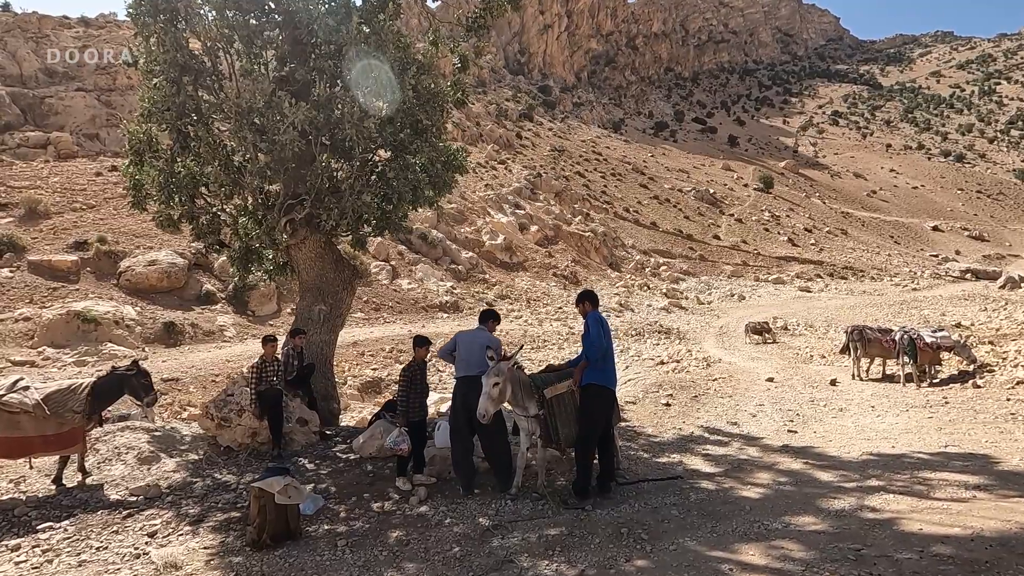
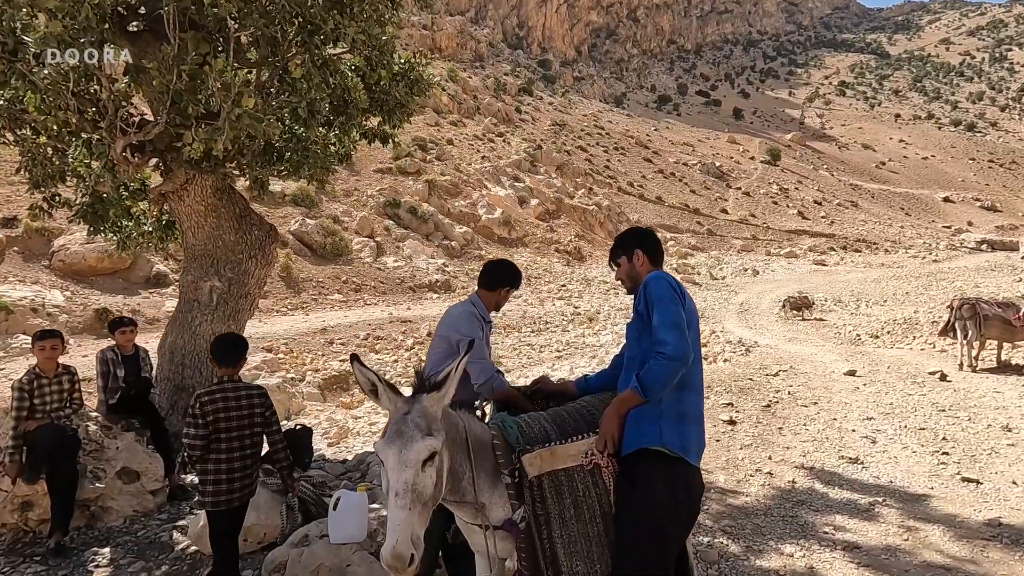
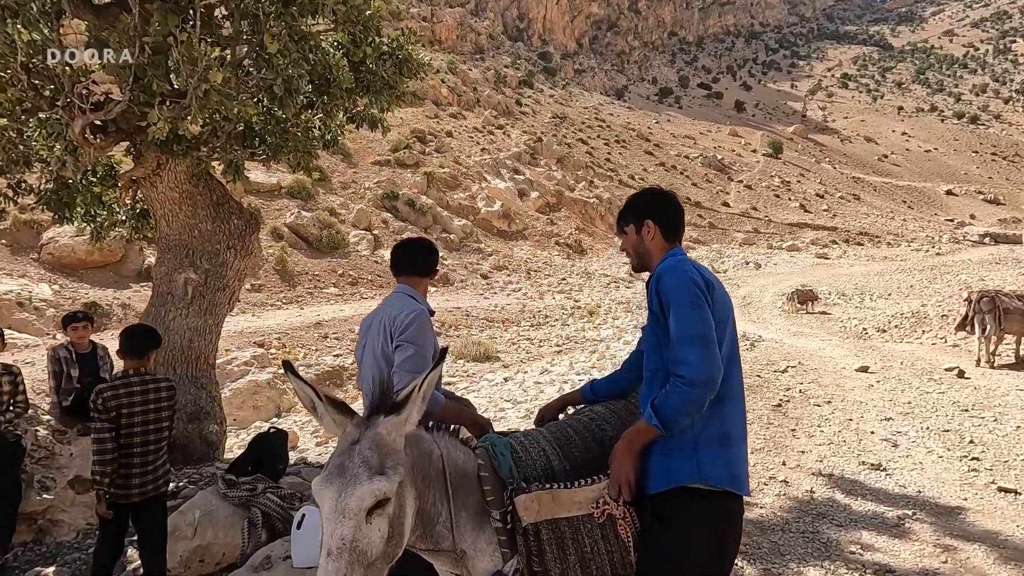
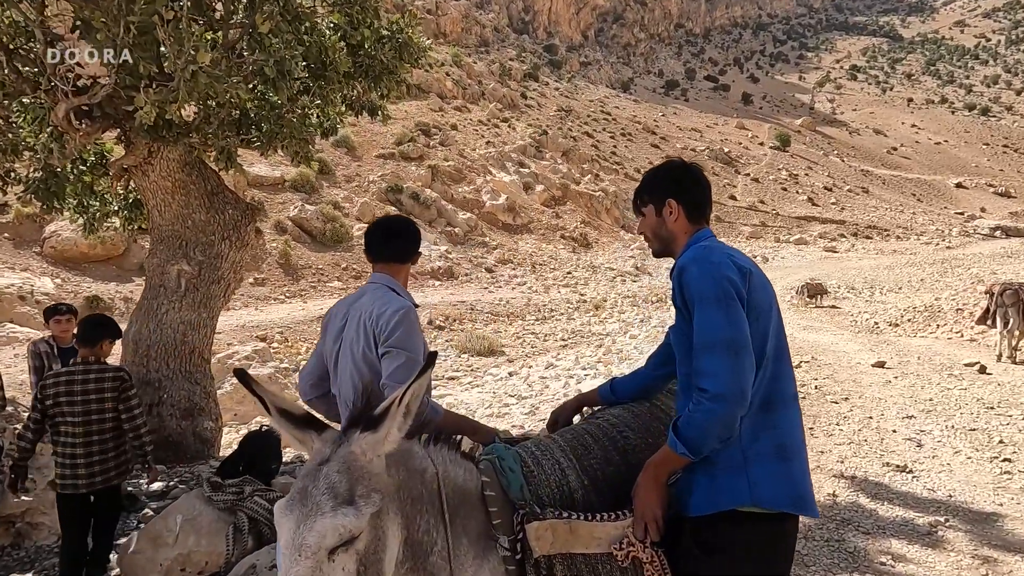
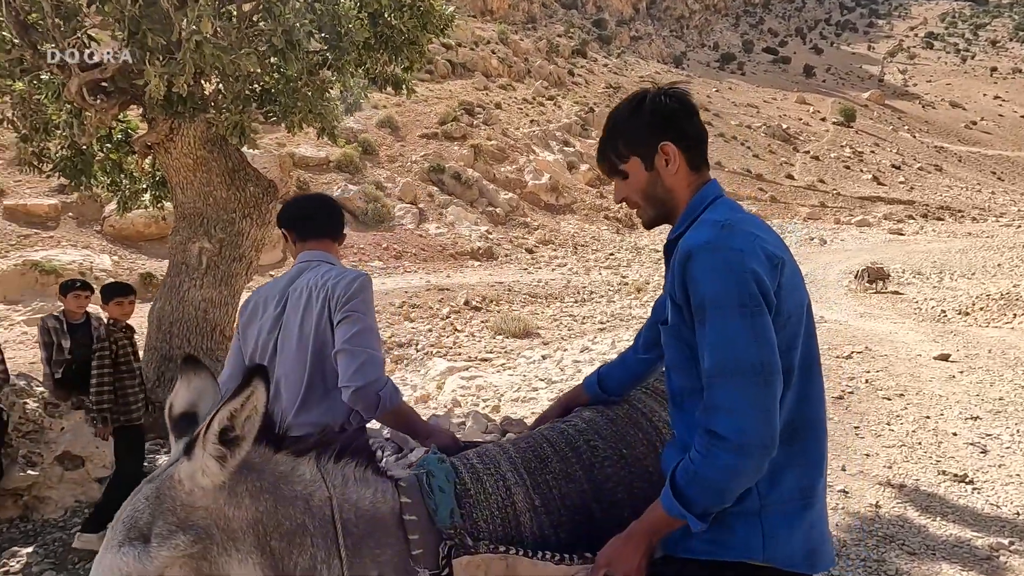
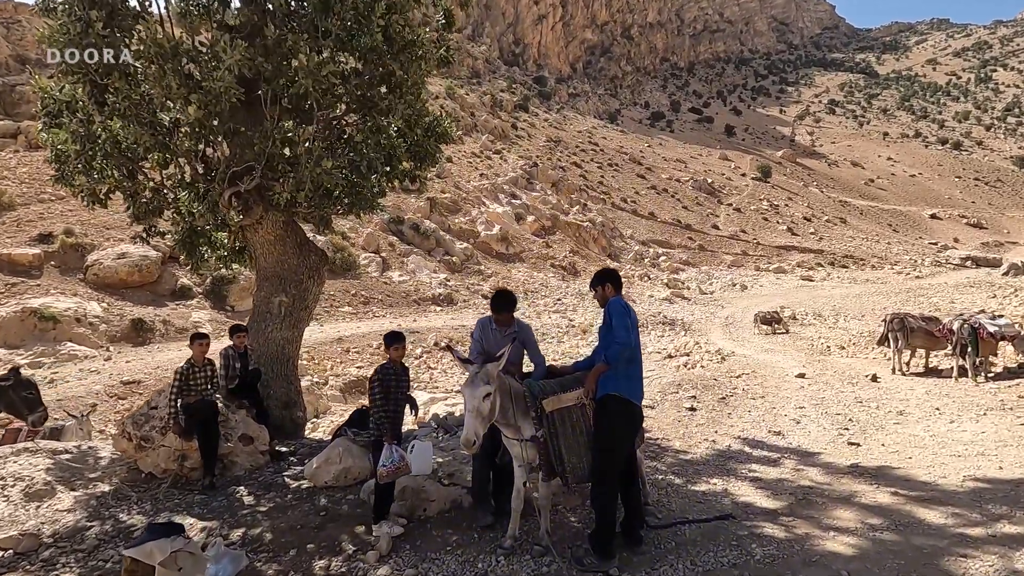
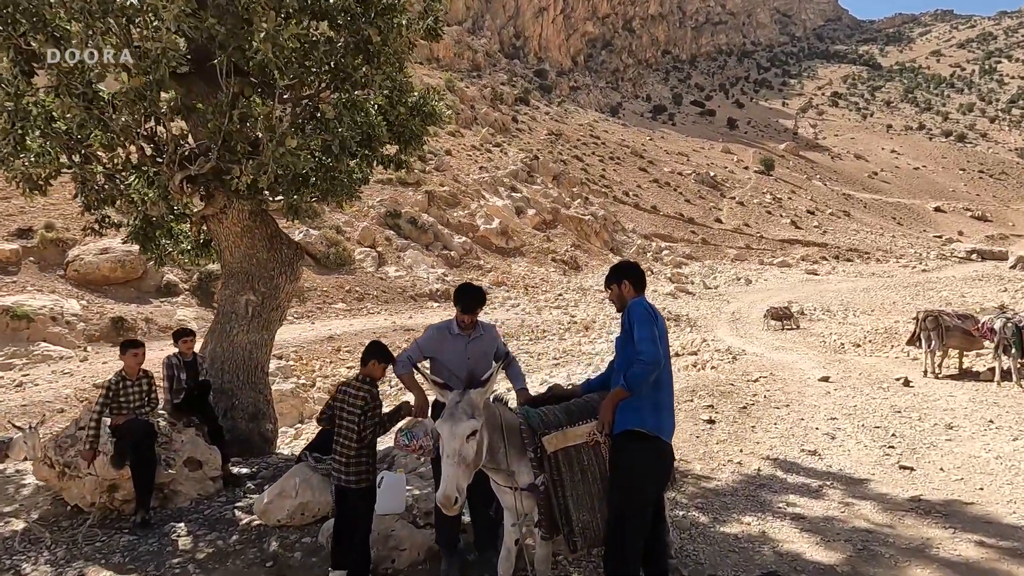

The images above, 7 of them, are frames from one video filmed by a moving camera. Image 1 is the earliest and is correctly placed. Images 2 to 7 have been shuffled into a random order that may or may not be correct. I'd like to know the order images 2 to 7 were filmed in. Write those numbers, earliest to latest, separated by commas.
6, 7, 2, 3, 4, 5
